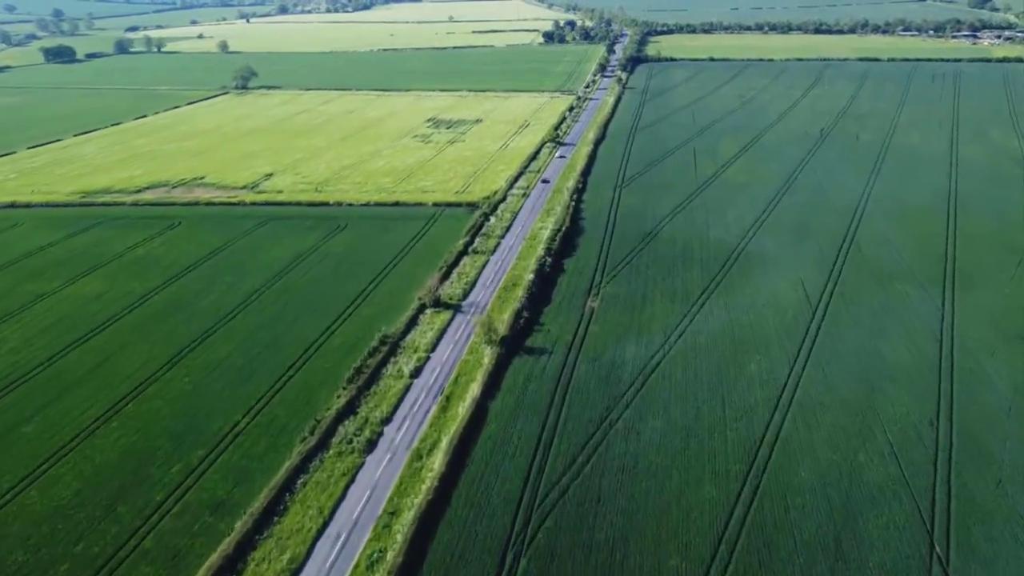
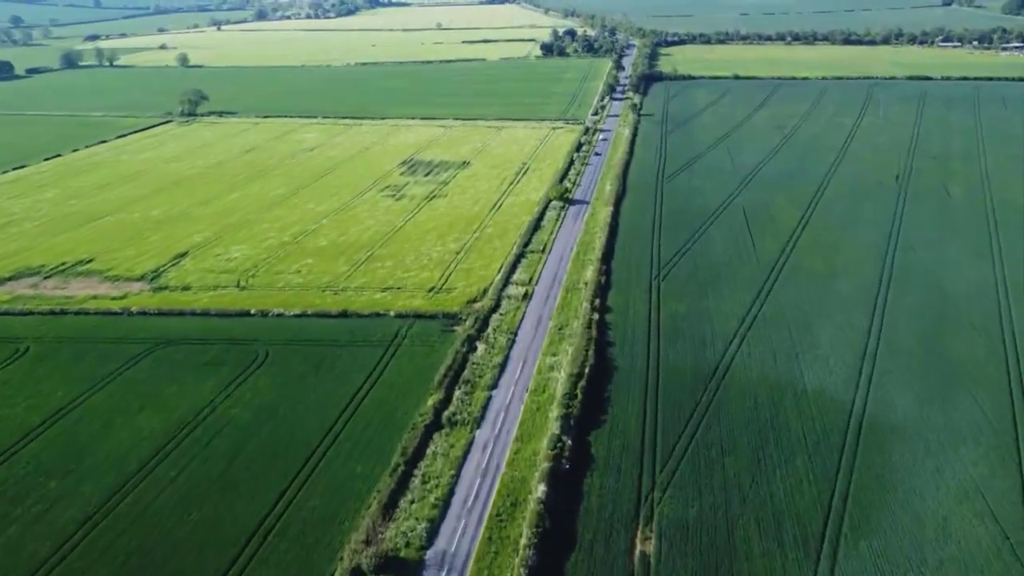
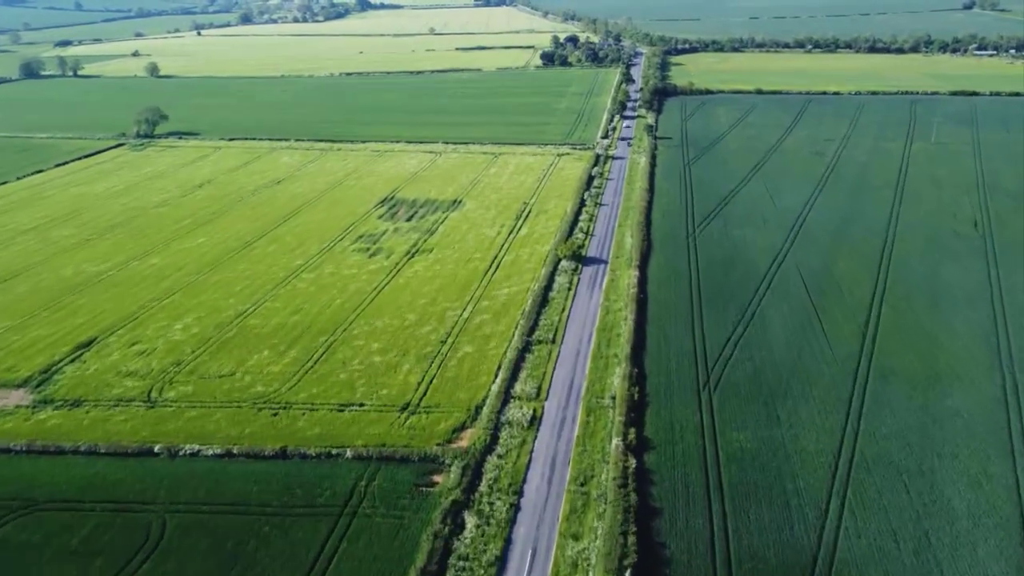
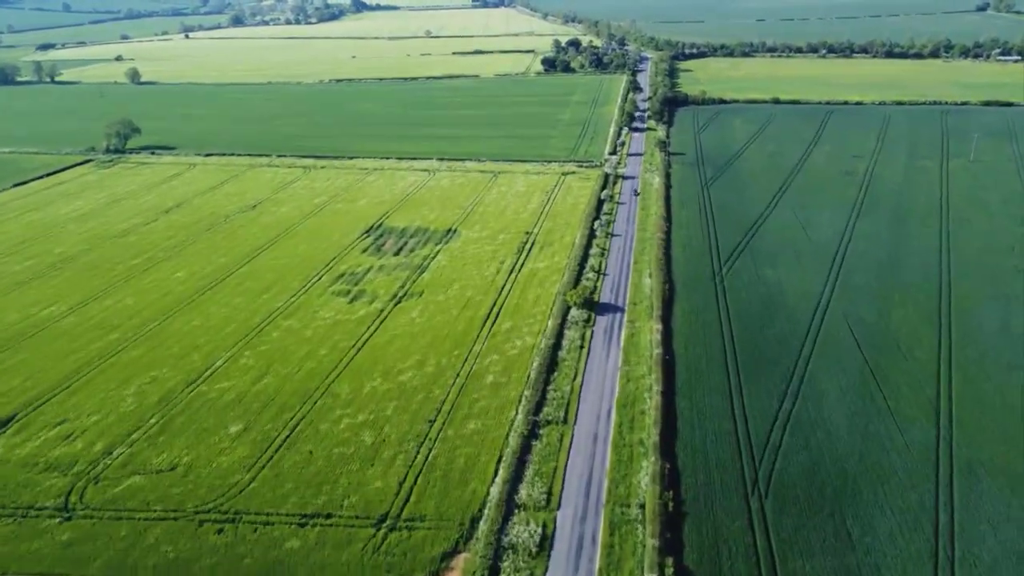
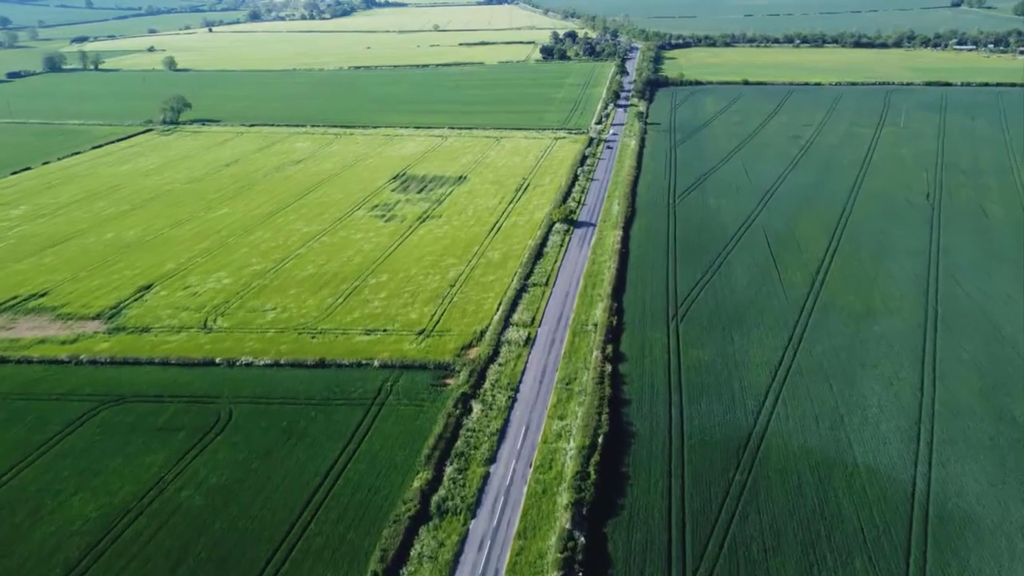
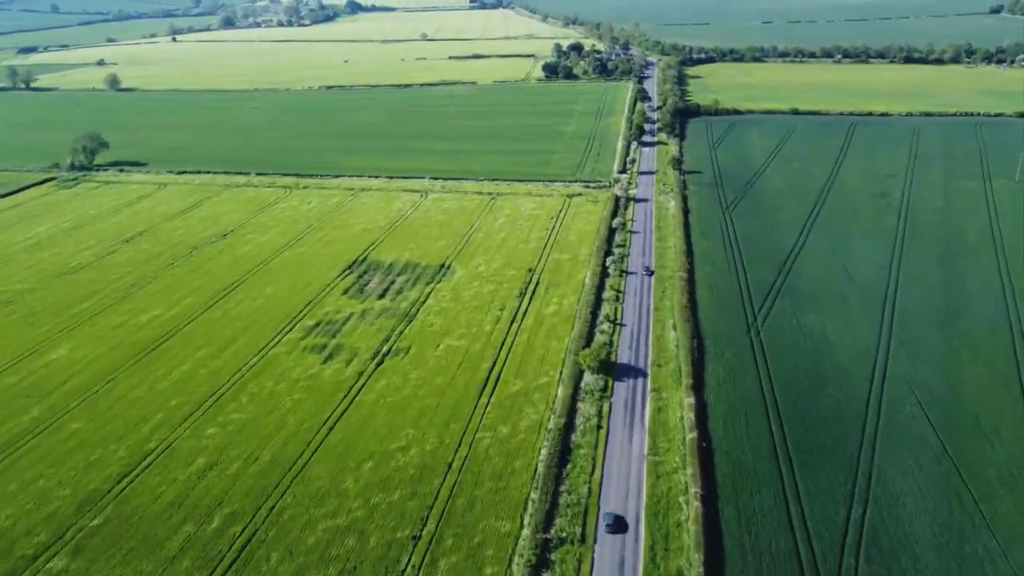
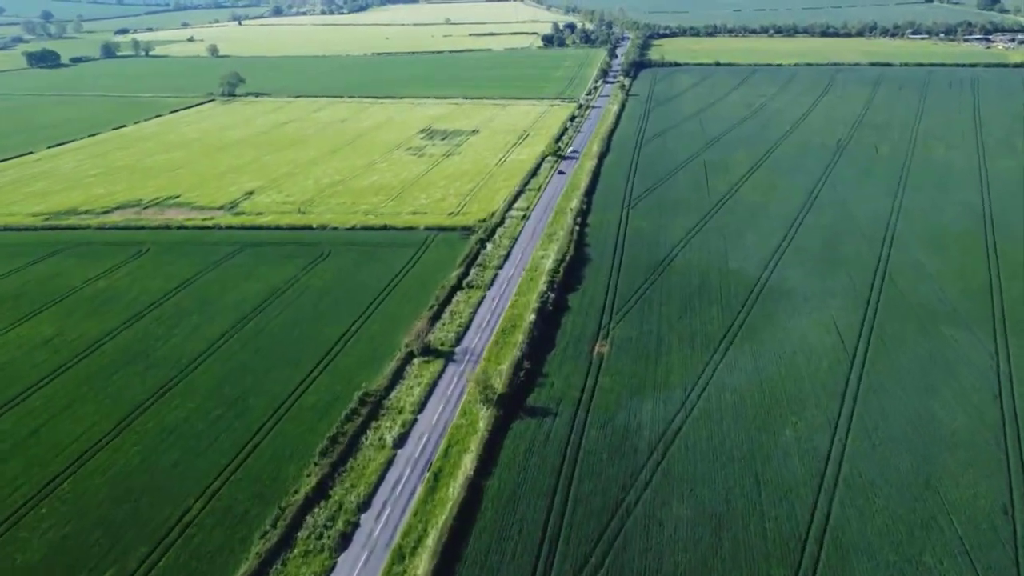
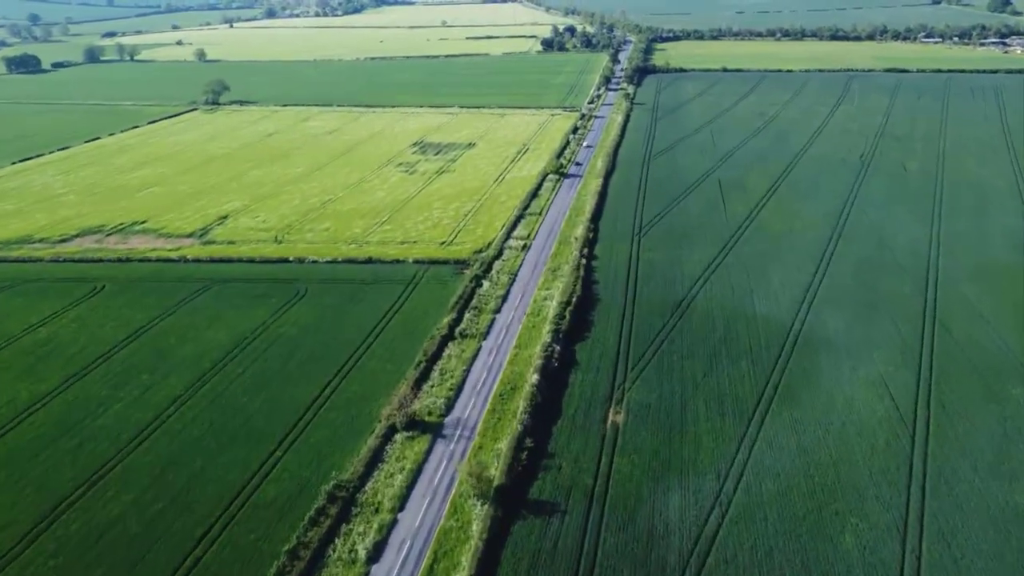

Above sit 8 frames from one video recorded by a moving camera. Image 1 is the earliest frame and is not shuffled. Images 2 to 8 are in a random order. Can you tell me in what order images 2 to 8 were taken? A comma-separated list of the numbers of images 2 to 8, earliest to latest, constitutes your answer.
7, 8, 2, 5, 3, 4, 6
